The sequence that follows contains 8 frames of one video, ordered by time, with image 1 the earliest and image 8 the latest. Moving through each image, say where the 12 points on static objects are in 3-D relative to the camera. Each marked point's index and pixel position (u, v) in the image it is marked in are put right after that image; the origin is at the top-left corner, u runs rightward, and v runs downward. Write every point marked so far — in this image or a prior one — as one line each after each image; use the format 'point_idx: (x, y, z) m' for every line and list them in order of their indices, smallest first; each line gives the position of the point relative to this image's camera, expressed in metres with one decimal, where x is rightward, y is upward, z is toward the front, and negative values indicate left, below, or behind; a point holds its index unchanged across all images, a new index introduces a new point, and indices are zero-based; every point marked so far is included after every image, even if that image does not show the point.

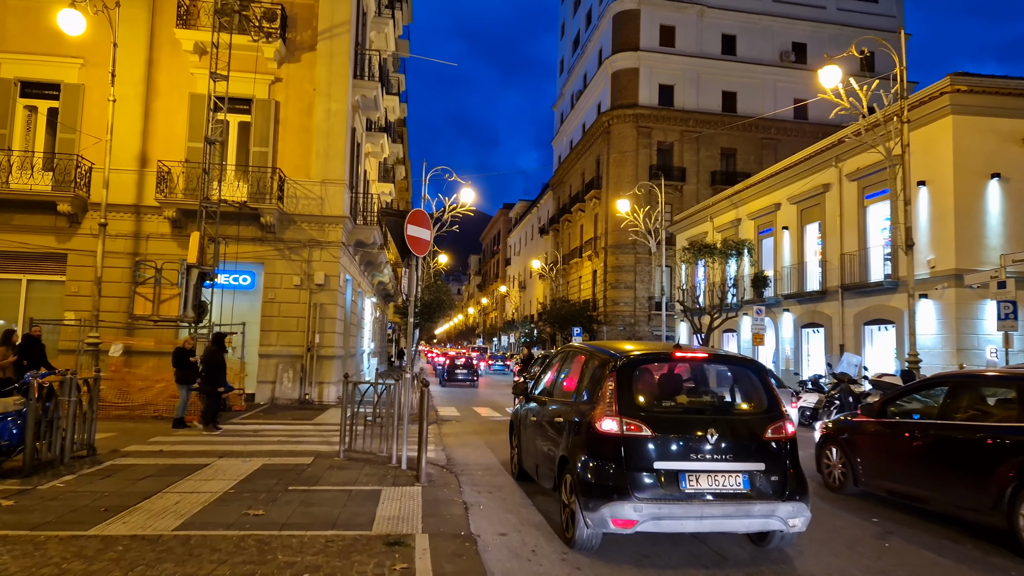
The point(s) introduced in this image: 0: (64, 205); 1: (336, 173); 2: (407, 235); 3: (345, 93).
0: (-11.7, +2.2, +17.0) m
1: (-5.2, +3.4, +19.1) m
2: (-1.4, +0.7, +8.9) m
3: (-5.0, +5.8, +19.2) m
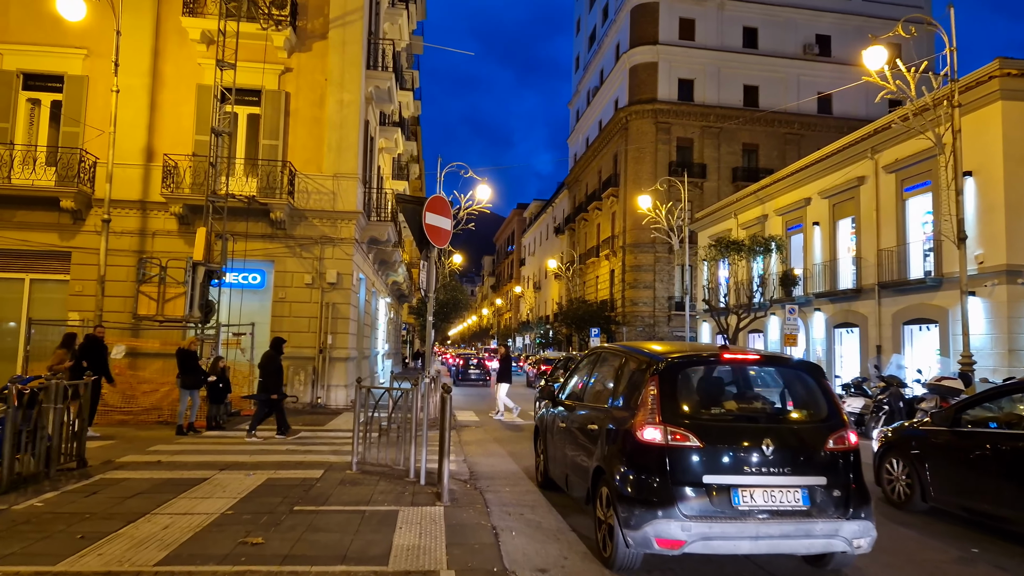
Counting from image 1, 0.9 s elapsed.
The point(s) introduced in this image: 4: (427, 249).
0: (-11.2, +2.2, +16.3) m
1: (-4.6, +3.4, +18.3) m
2: (-1.1, +0.8, +8.0) m
3: (-4.4, +5.8, +18.4) m
4: (-1.1, +0.5, +8.7) m
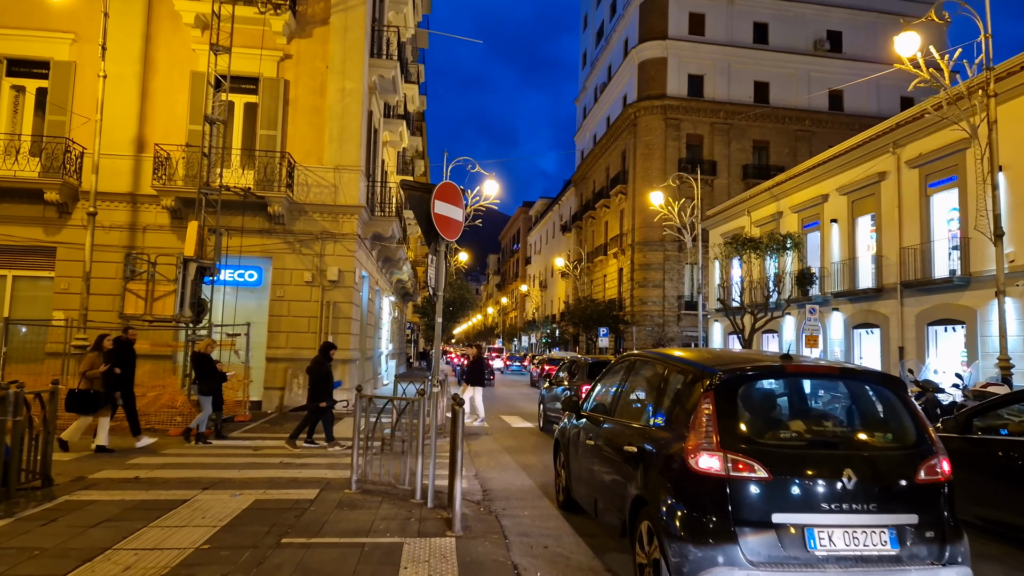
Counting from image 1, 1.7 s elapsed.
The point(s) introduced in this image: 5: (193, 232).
0: (-10.9, +2.2, +15.4) m
1: (-4.3, +3.5, +17.4) m
2: (-0.8, +0.8, +7.0) m
3: (-4.1, +5.8, +17.5) m
4: (-0.9, +0.5, +7.7) m
5: (-7.2, +1.3, +14.6) m
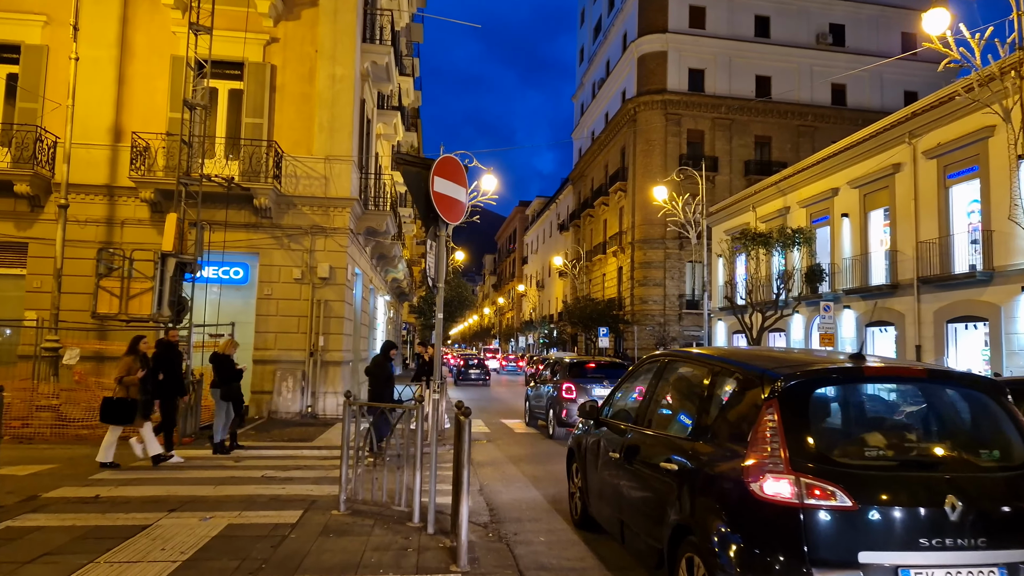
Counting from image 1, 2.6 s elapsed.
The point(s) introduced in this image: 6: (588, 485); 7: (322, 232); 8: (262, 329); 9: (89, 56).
0: (-10.9, +2.3, +14.4) m
1: (-4.3, +3.5, +16.4) m
2: (-0.7, +0.9, +6.1) m
3: (-4.1, +5.9, +16.5) m
4: (-0.8, +0.6, +6.8) m
5: (-7.2, +1.3, +13.6) m
6: (+0.8, -2.3, +7.5) m
7: (-4.8, +1.4, +16.2) m
8: (-6.1, -1.0, +15.8) m
9: (-10.0, +5.5, +15.4) m
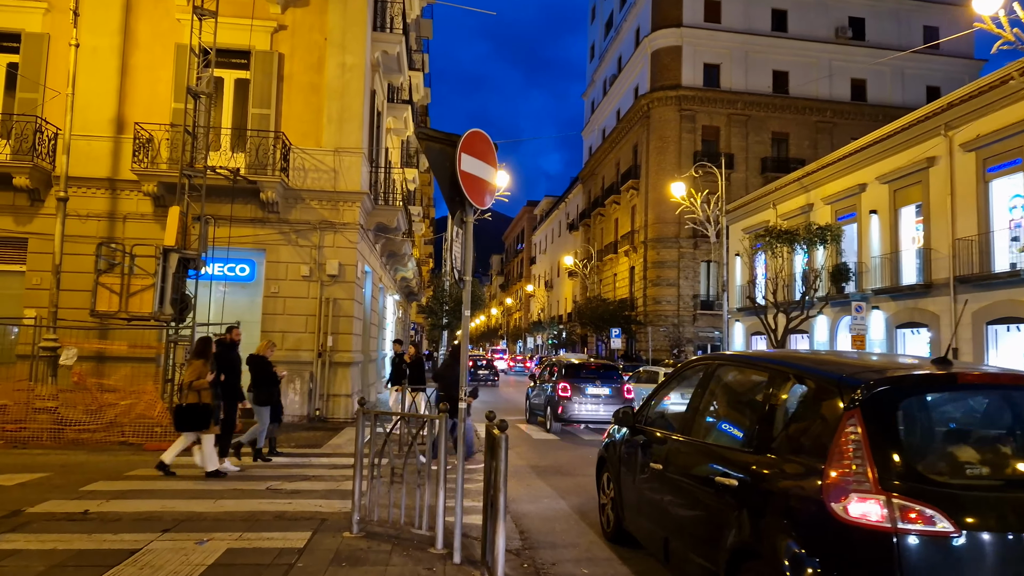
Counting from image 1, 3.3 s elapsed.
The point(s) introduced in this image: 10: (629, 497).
0: (-10.5, +2.4, +13.8) m
1: (-3.9, +3.6, +15.7) m
2: (-0.4, +1.0, +5.4) m
3: (-3.7, +6.0, +15.8) m
4: (-0.5, +0.7, +6.1) m
5: (-6.8, +1.4, +13.0) m
6: (+1.1, -2.2, +6.8) m
7: (-4.4, +1.5, +15.5) m
8: (-5.7, -1.0, +15.2) m
9: (-9.6, +5.6, +14.8) m
10: (+1.2, -2.1, +6.5) m
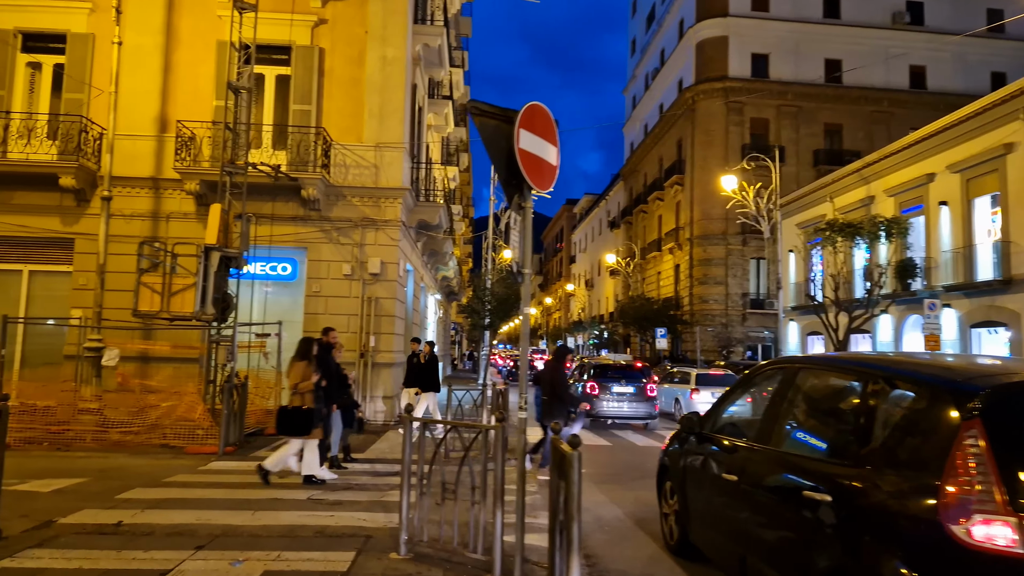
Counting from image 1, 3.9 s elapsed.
0: (-9.5, +2.4, +13.8) m
1: (-2.8, +3.6, +15.3) m
2: (0.0, +1.0, +4.8) m
3: (-2.6, +6.0, +15.4) m
4: (0.0, +0.7, +5.5) m
5: (-5.8, +1.4, +12.8) m
6: (+1.7, -2.2, +6.1) m
7: (-3.3, +1.5, +15.2) m
8: (-4.7, -0.9, +14.9) m
9: (-8.6, +5.6, +14.7) m
10: (+1.8, -2.1, +5.8) m
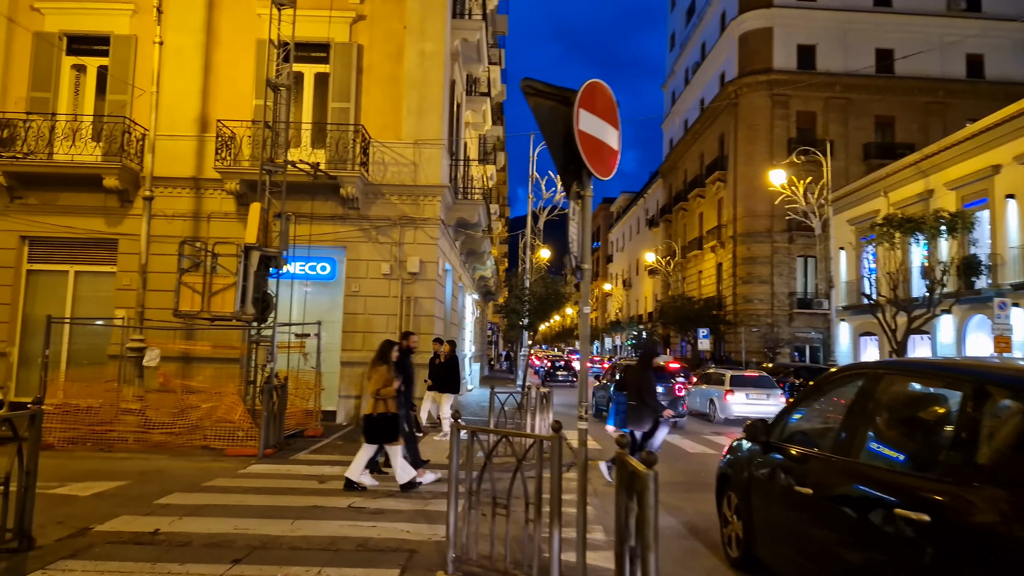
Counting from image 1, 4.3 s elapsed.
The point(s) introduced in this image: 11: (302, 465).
0: (-8.6, +2.3, +13.8) m
1: (-1.8, +3.6, +15.0) m
2: (+0.4, +1.0, +4.3) m
3: (-1.6, +6.0, +15.1) m
4: (+0.5, +0.7, +5.0) m
5: (-5.0, +1.4, +12.6) m
6: (+2.2, -2.1, +5.5) m
7: (-2.3, +1.5, +14.9) m
8: (-3.7, -0.9, +14.7) m
9: (-7.7, +5.6, +14.7) m
10: (+2.2, -2.0, +5.3) m
11: (-3.2, -2.7, +9.8) m
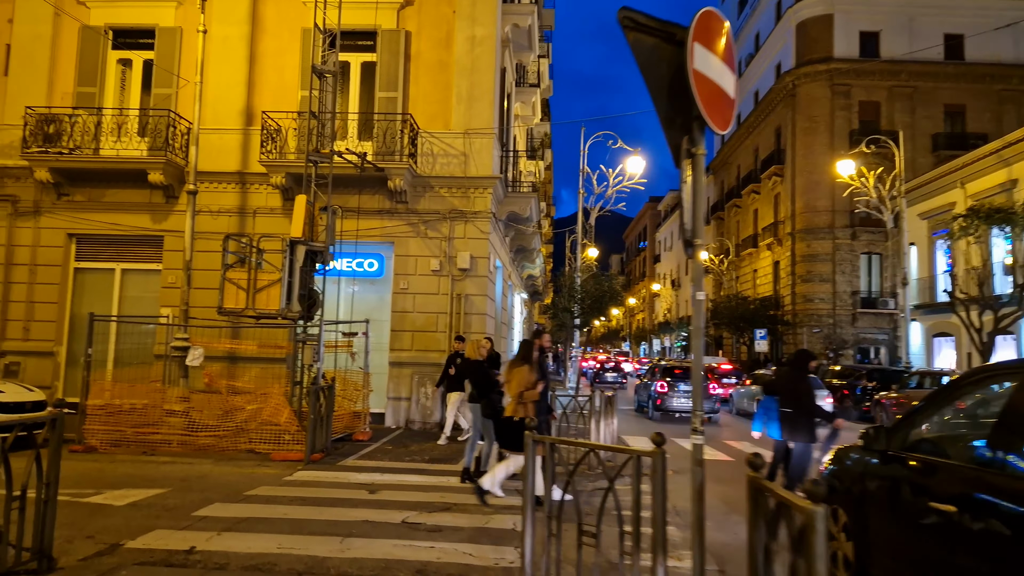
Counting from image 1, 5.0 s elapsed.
0: (-7.5, +2.4, +13.5) m
1: (-0.6, +3.7, +14.3) m
2: (+1.0, +1.1, +3.4) m
3: (-0.4, +6.1, +14.3) m
4: (+1.0, +0.9, +4.1) m
5: (-3.9, +1.5, +12.1) m
6: (+2.8, -2.0, +4.5) m
7: (-1.1, +1.6, +14.1) m
8: (-2.5, -0.9, +14.0) m
9: (-6.5, +5.6, +14.3) m
10: (+2.8, -1.9, +4.3) m
11: (-2.3, -2.6, +9.1) m
